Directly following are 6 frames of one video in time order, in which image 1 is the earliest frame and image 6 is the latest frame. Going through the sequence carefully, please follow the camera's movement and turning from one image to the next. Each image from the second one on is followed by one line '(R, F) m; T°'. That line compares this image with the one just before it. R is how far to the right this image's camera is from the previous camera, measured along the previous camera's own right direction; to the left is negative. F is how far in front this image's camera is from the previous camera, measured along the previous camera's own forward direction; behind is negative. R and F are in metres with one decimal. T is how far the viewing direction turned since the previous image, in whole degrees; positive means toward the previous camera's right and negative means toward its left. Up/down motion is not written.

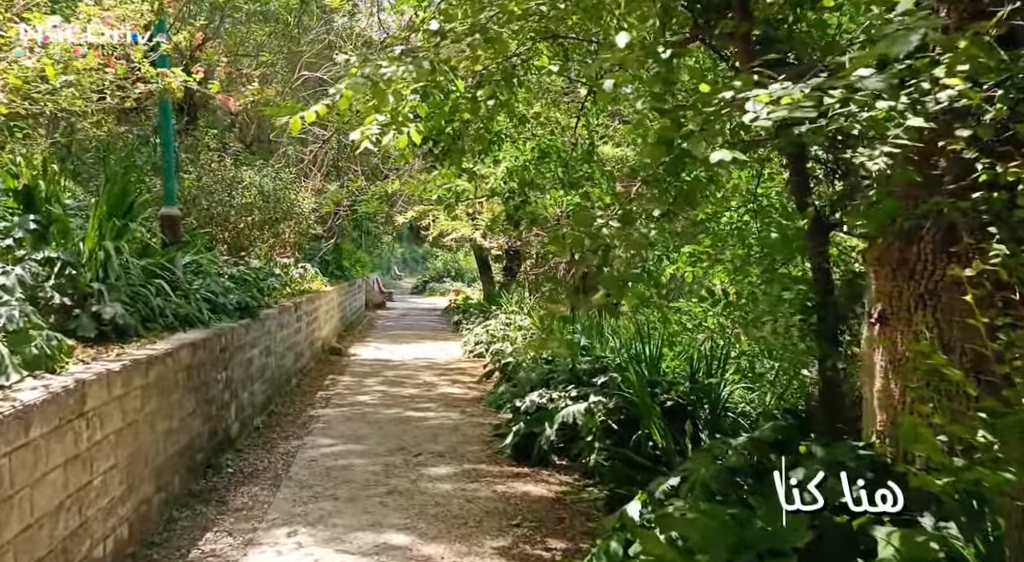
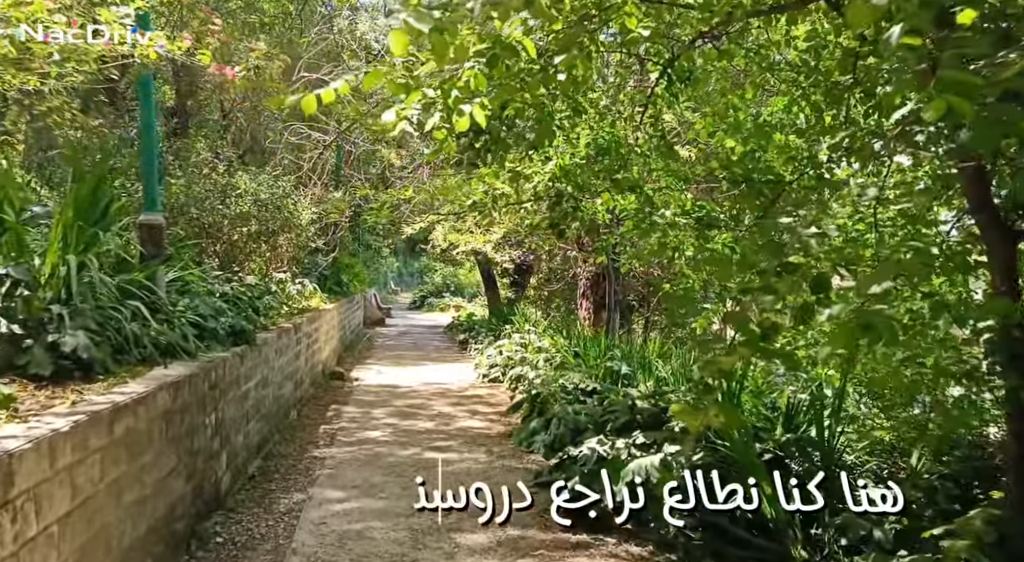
(-0.3, +0.9) m; +1°
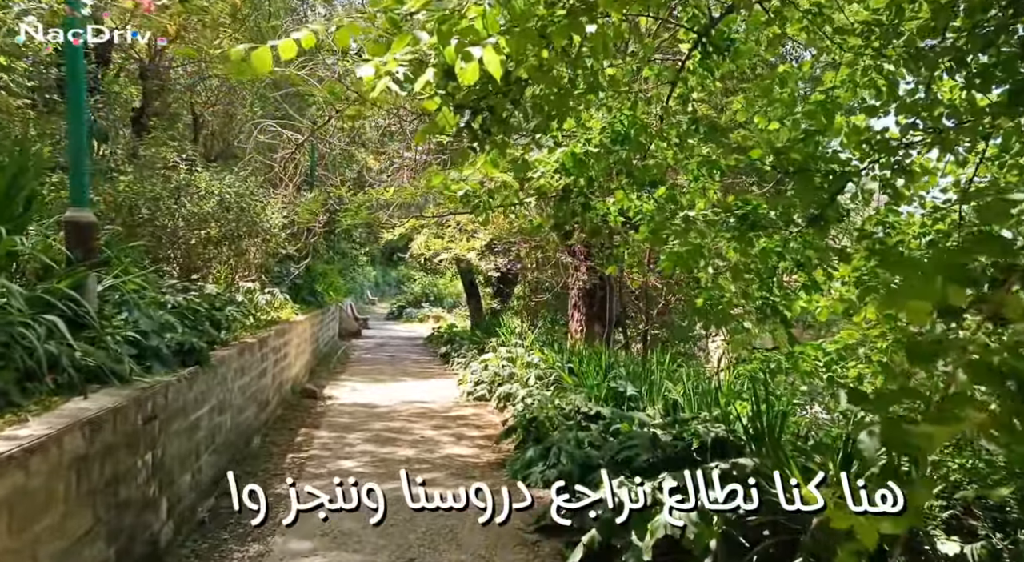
(-0.1, +0.7) m; +2°
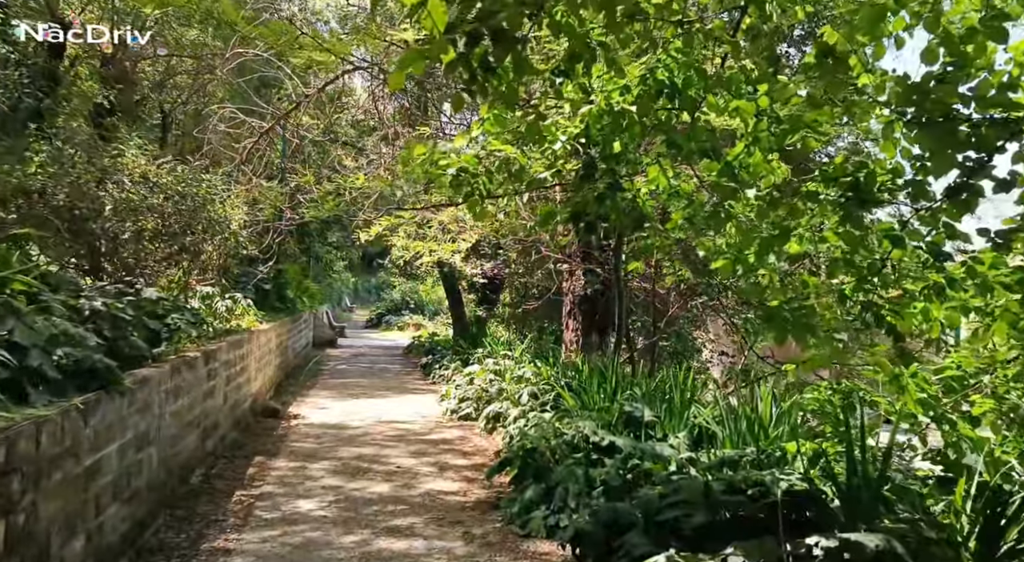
(-0.1, +1.0) m; +1°
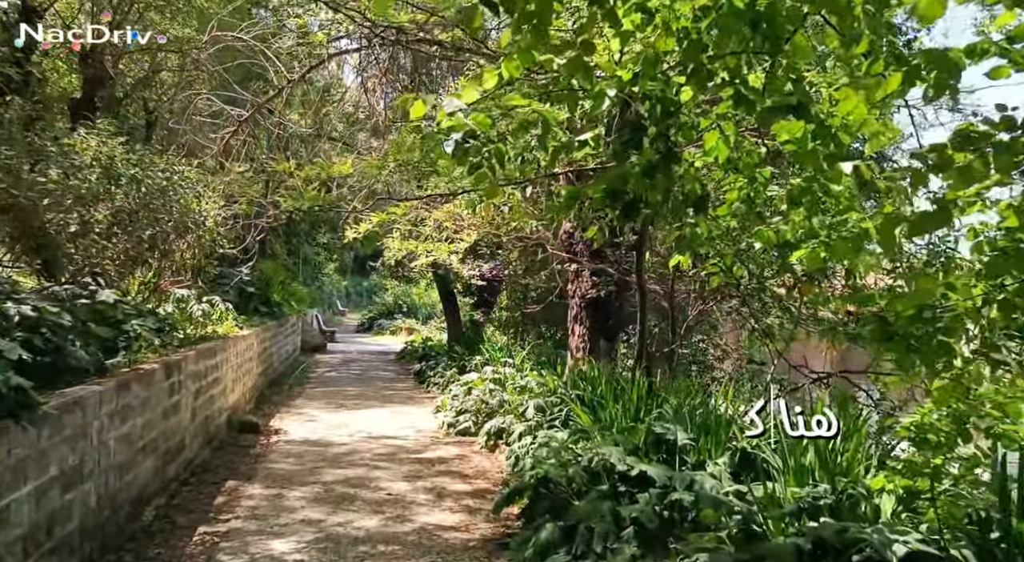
(-0.1, +0.7) m; +1°
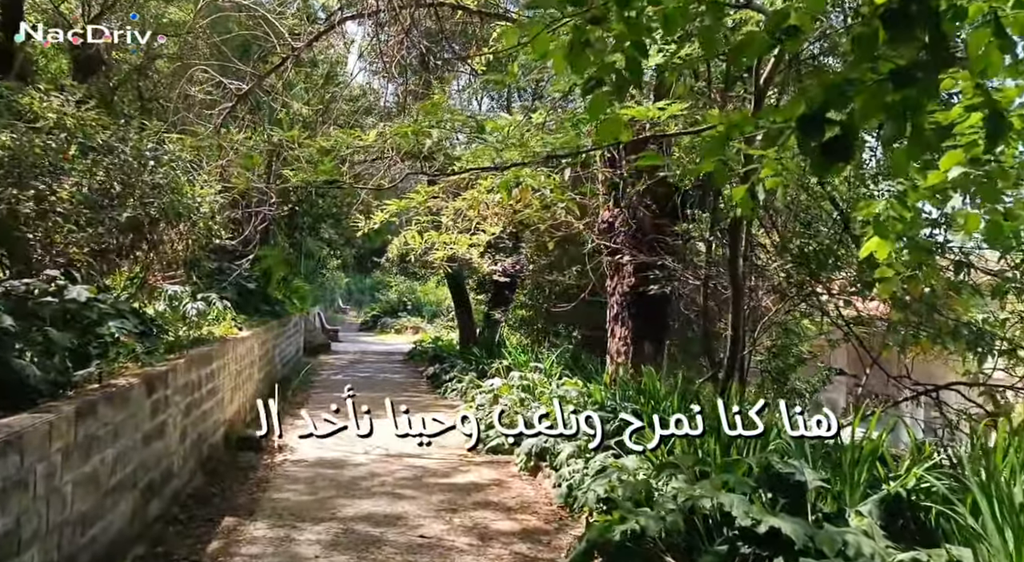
(-0.3, +1.0) m; 0°
